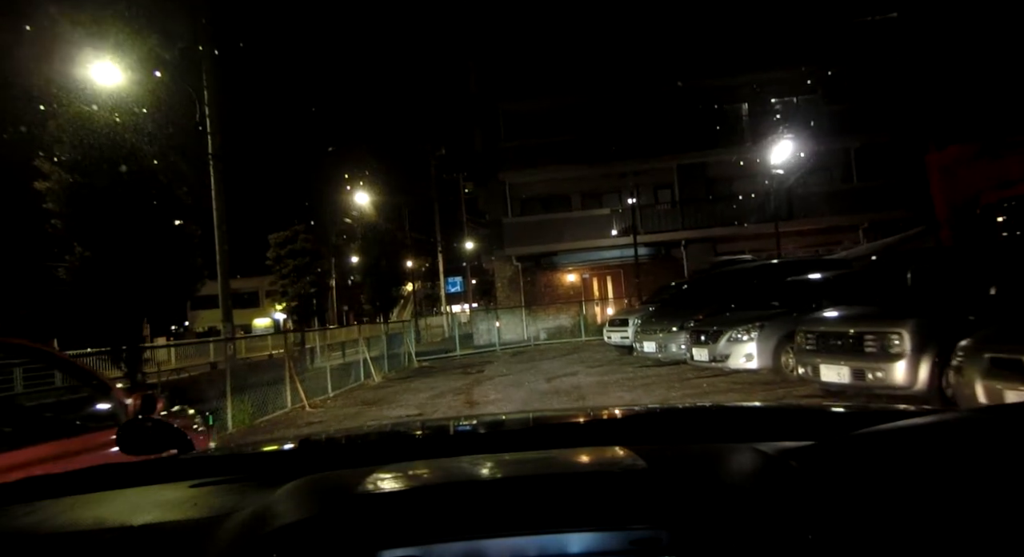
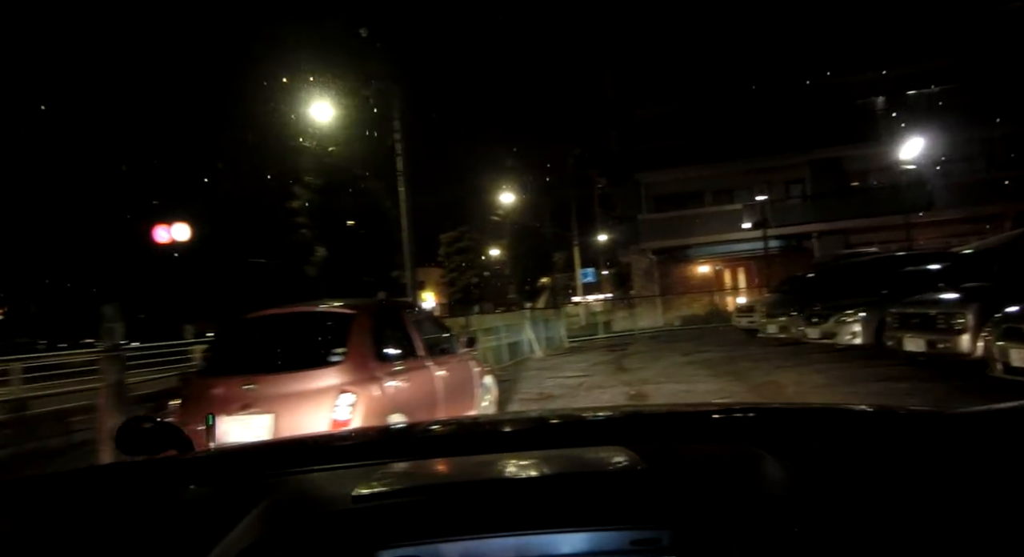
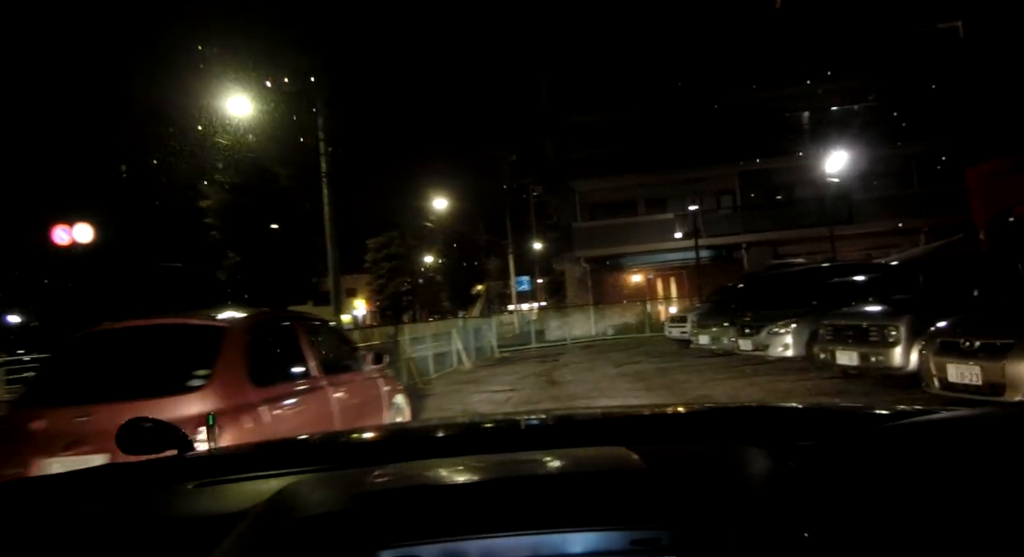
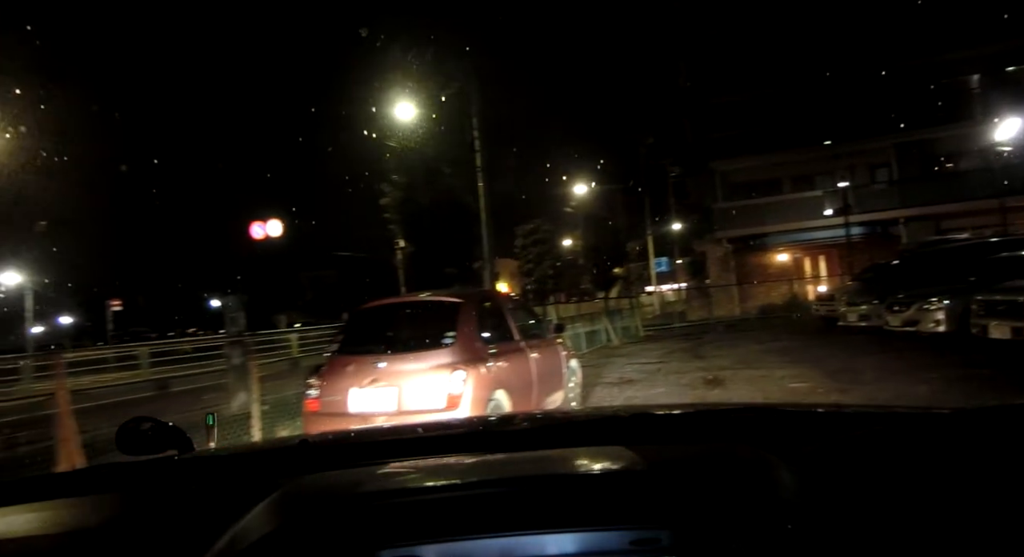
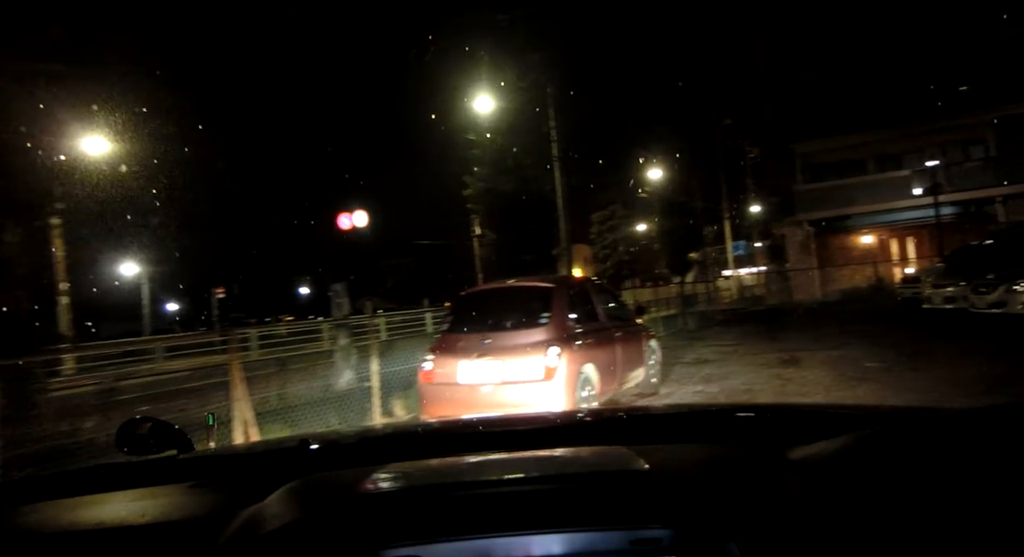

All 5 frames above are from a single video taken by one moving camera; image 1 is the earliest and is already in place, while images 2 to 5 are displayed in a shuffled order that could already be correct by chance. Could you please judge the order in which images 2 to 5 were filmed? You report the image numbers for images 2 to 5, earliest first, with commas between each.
3, 2, 4, 5
